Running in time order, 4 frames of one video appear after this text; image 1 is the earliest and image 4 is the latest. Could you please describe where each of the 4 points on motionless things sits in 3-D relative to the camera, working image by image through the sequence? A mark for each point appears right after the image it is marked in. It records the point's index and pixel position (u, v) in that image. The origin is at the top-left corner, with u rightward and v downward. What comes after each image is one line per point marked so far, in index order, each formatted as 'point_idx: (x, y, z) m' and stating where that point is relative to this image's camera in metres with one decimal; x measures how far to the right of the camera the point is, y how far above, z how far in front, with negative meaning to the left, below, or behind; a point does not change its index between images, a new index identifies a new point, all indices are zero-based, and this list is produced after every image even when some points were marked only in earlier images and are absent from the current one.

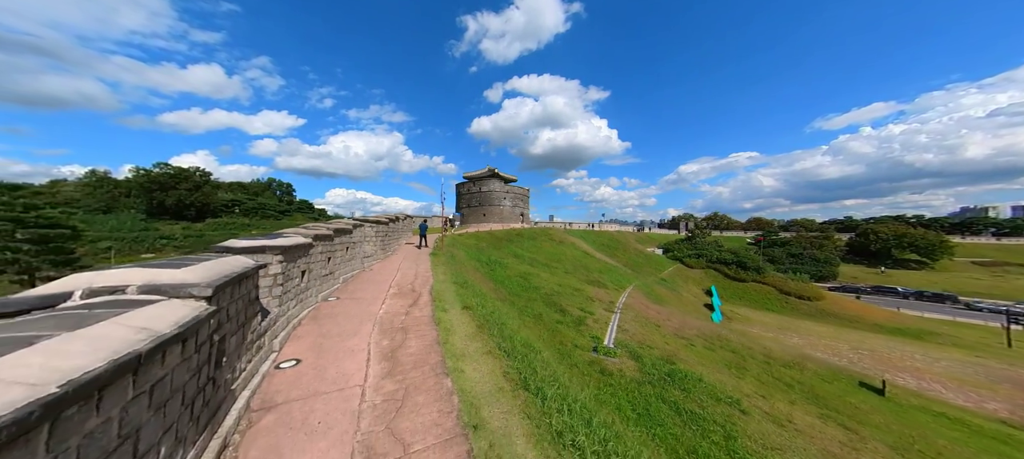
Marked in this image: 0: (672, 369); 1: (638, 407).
0: (+5.4, -4.8, +9.2) m
1: (+3.3, -4.4, +6.8) m
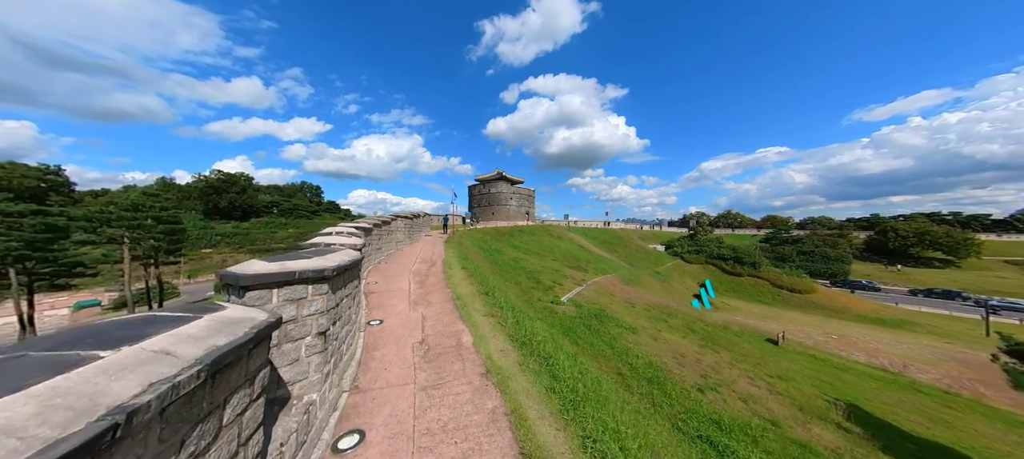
0: (+4.5, -4.3, +14.0) m
1: (+2.2, -4.0, +11.8) m
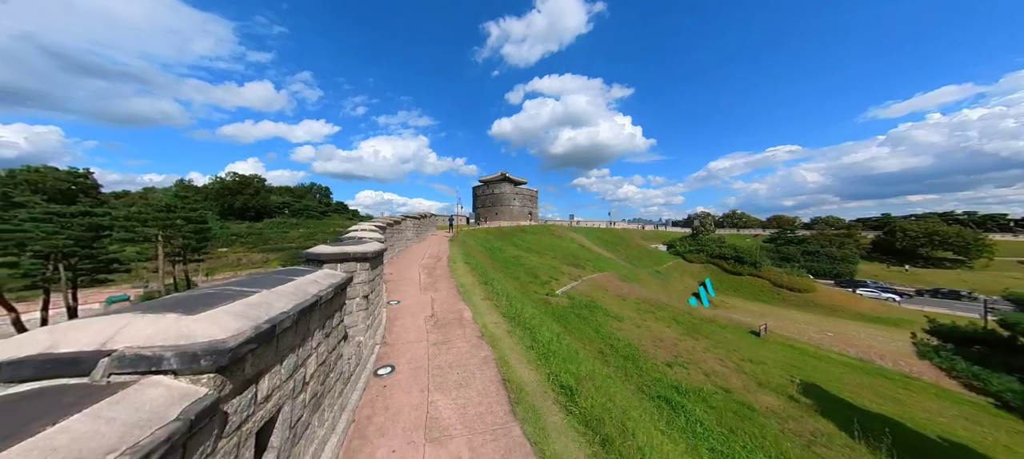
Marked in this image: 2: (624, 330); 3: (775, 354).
0: (+4.4, -4.2, +15.4) m
1: (+2.1, -3.9, +13.2) m
2: (+5.3, -4.8, +12.8) m
3: (+14.4, -6.8, +14.8) m
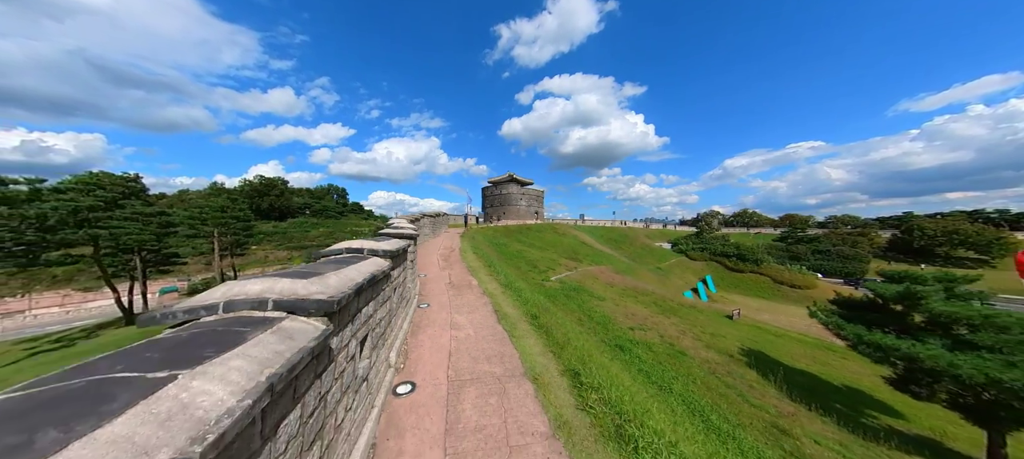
0: (+4.5, -3.9, +18.2) m
1: (+2.1, -3.6, +16.1) m
2: (+5.3, -4.5, +15.6) m
3: (+14.4, -6.5, +17.2) m
